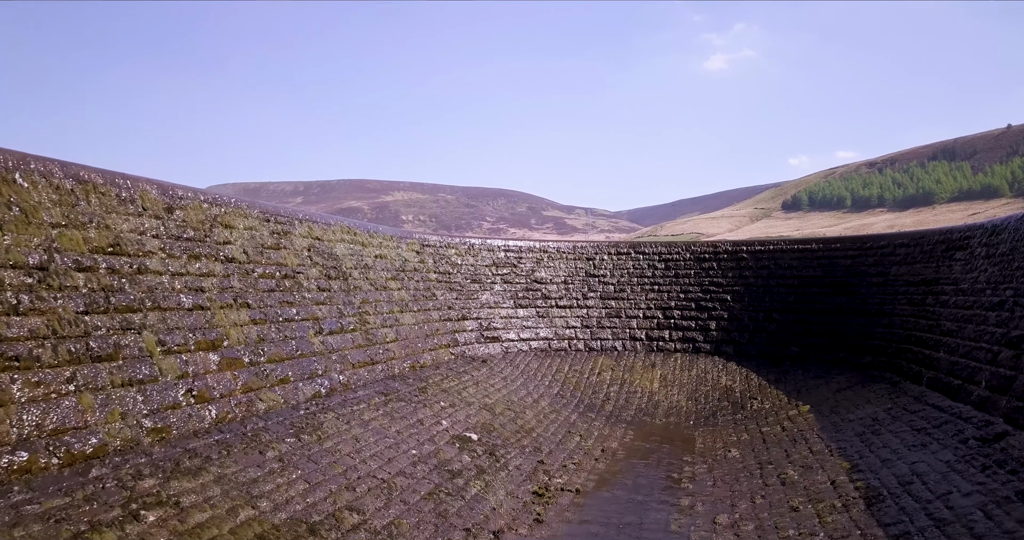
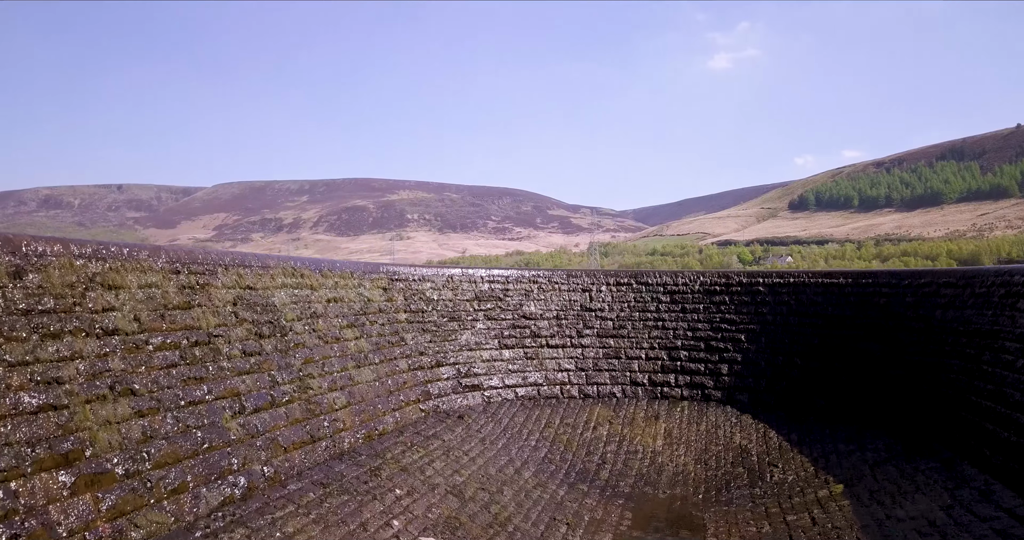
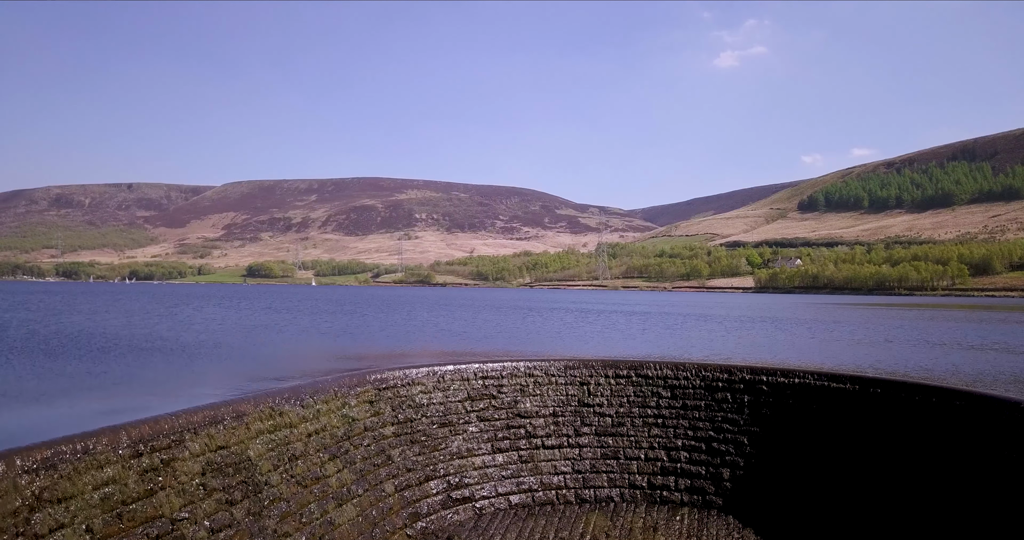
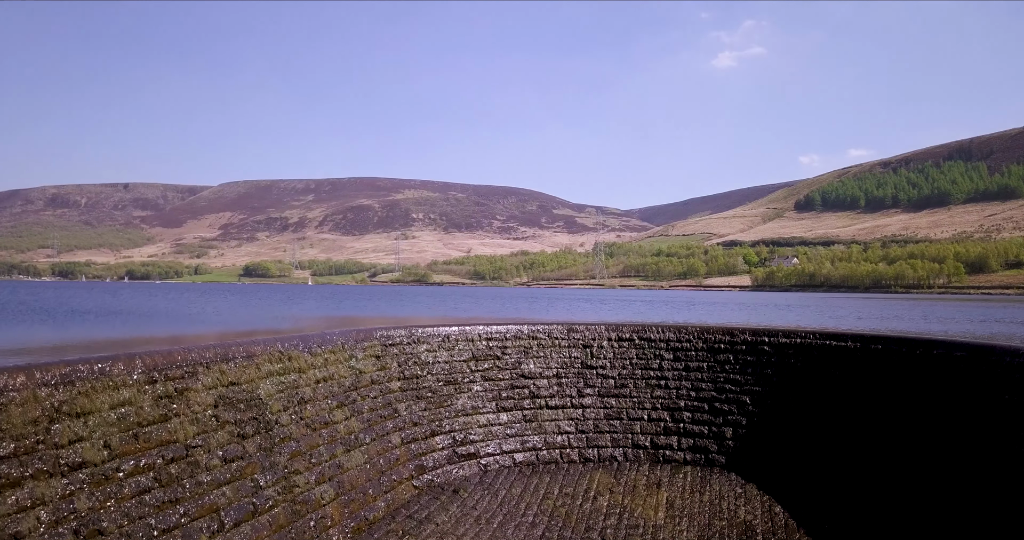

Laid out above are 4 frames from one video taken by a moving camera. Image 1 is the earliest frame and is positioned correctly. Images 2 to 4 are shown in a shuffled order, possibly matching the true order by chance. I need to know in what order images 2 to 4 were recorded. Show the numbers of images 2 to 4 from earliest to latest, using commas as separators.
2, 4, 3
